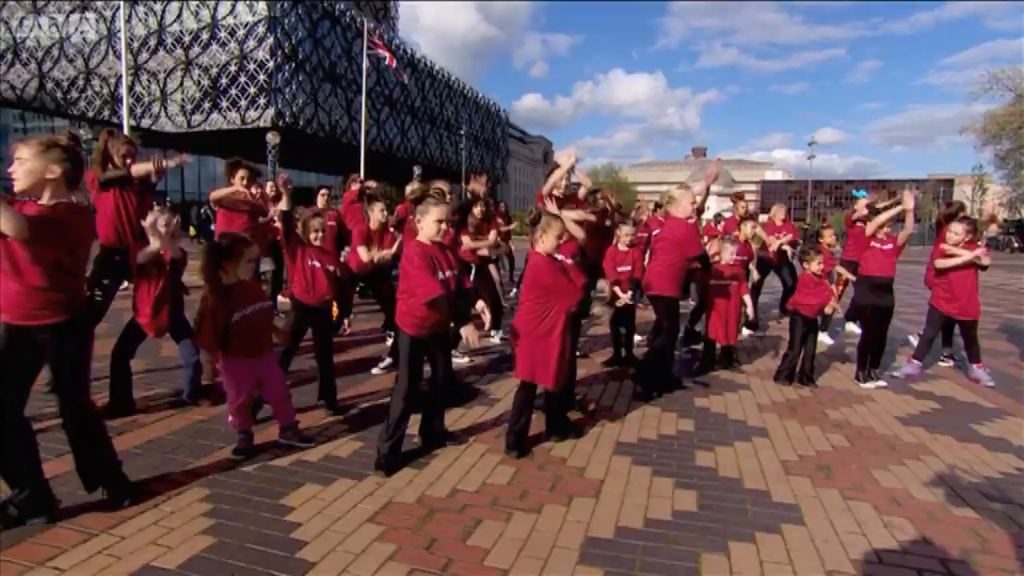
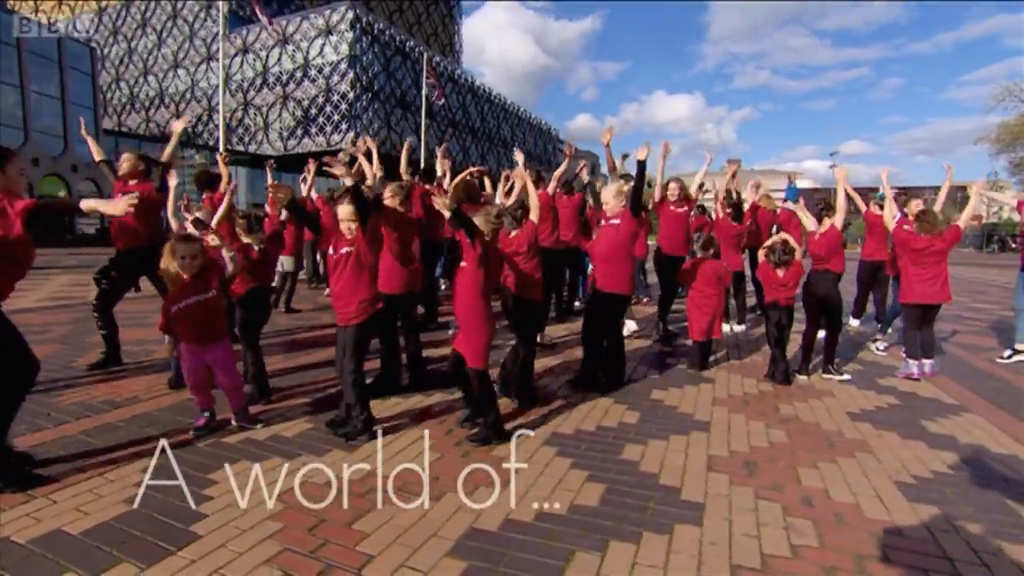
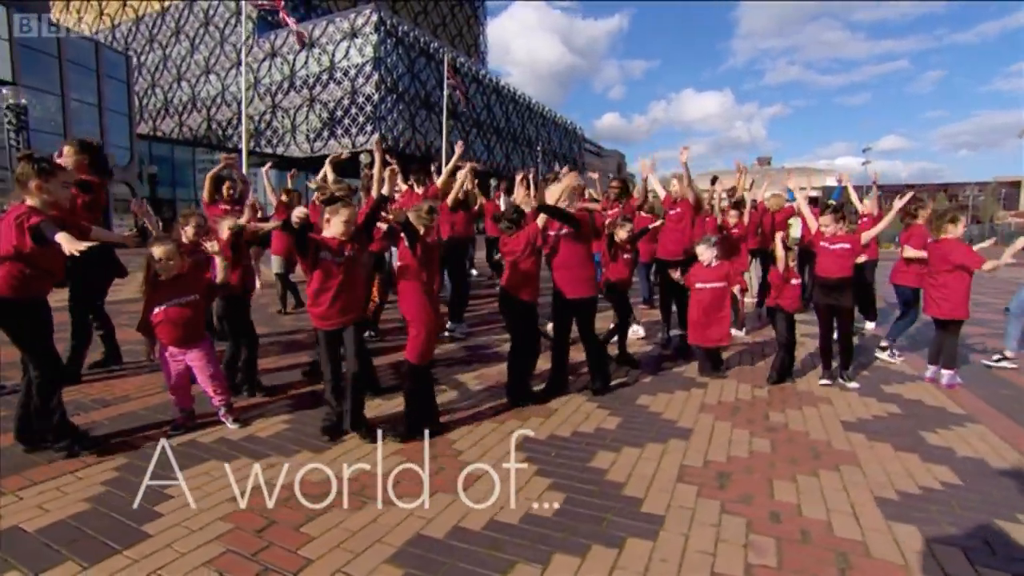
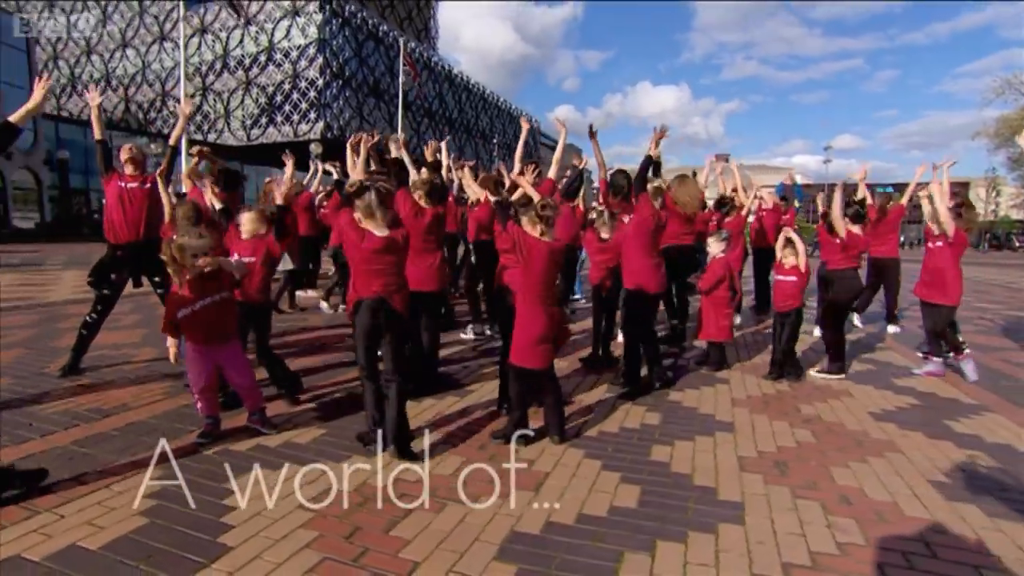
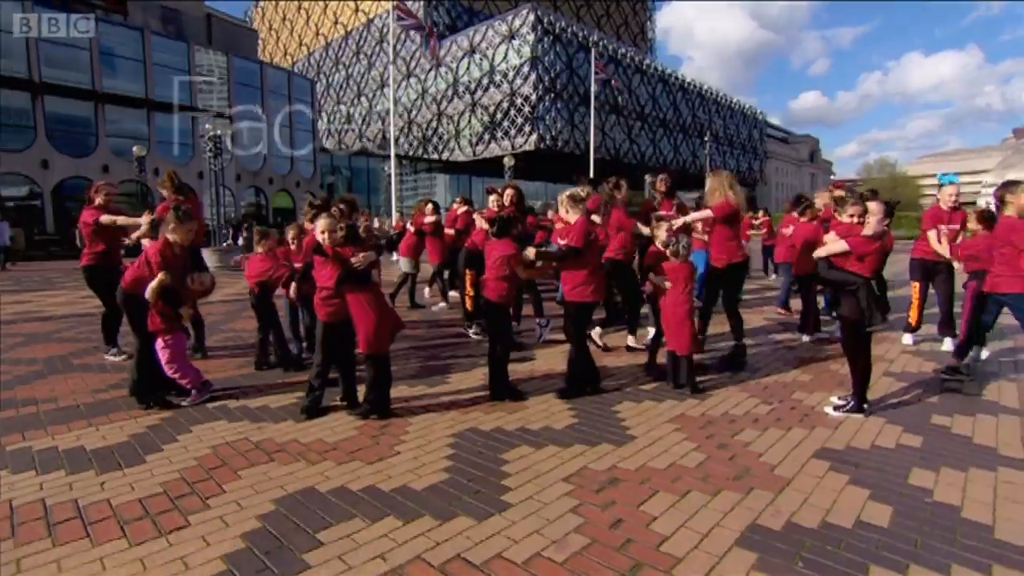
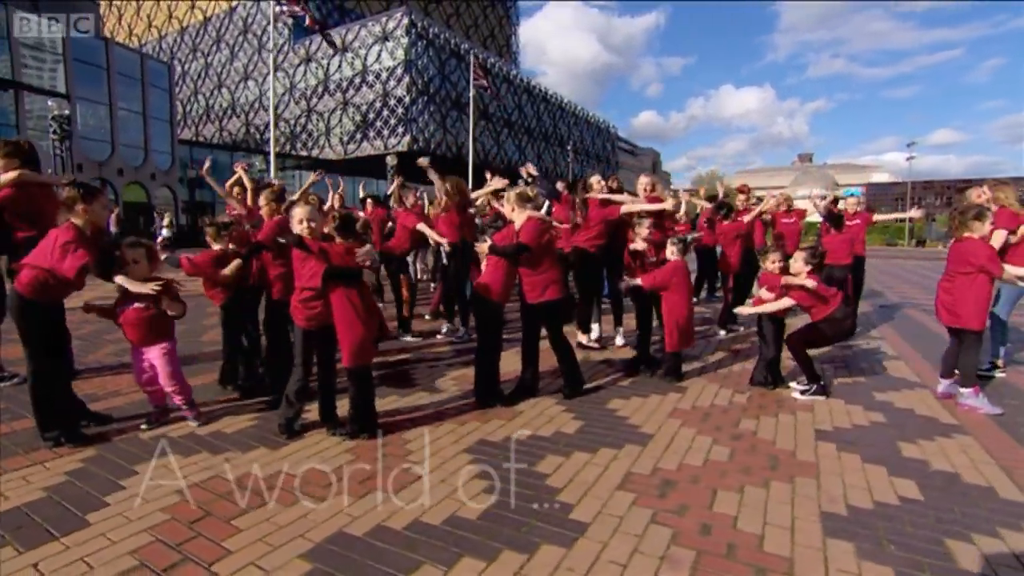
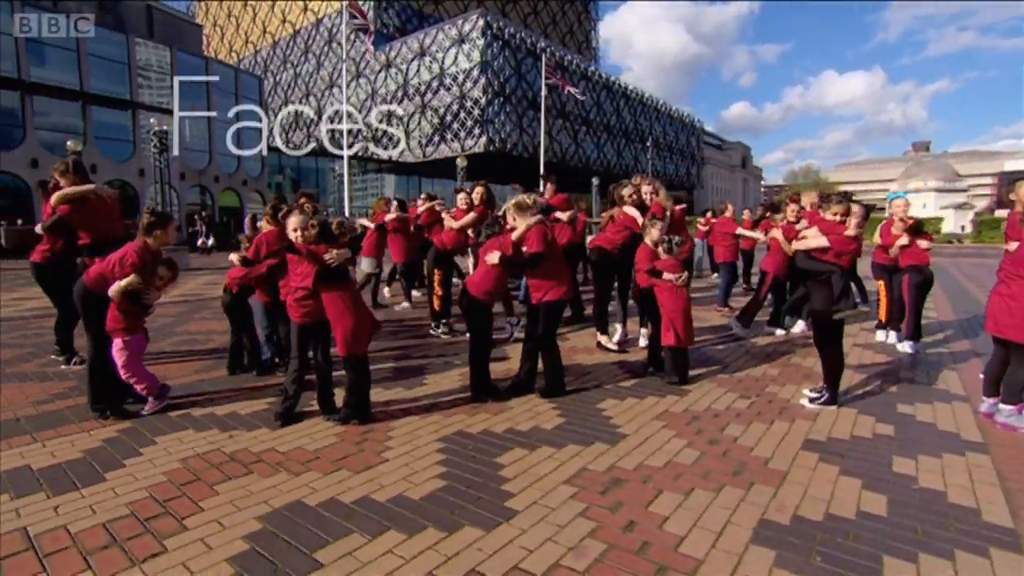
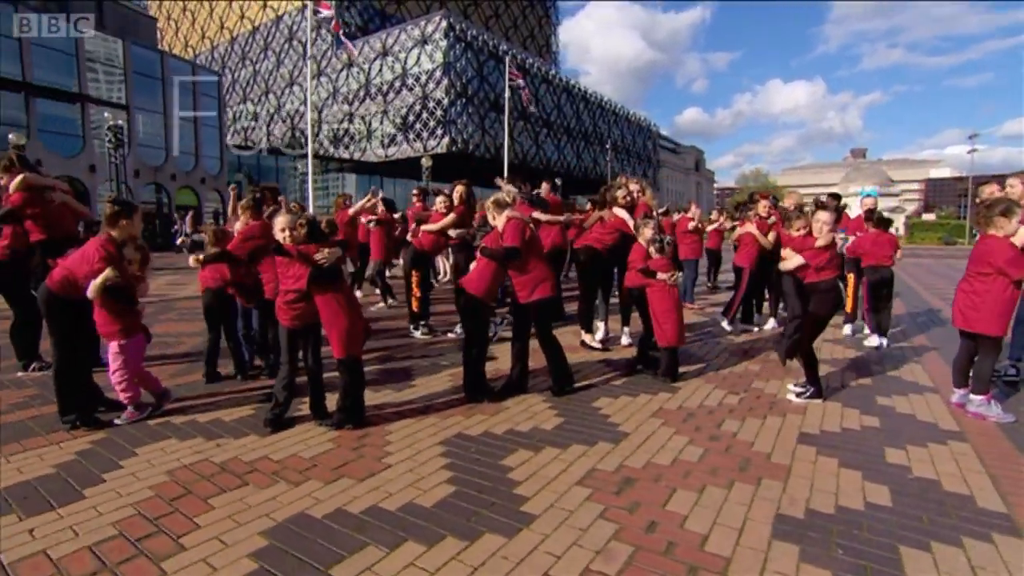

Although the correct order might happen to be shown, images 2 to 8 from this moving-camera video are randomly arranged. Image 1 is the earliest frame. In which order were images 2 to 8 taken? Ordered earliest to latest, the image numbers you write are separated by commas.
4, 2, 3, 6, 8, 7, 5
